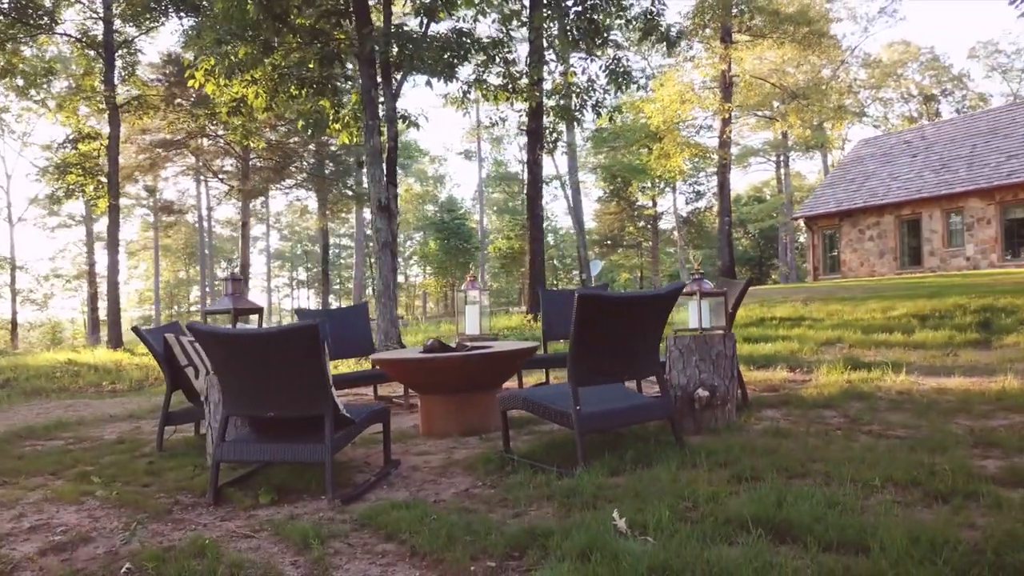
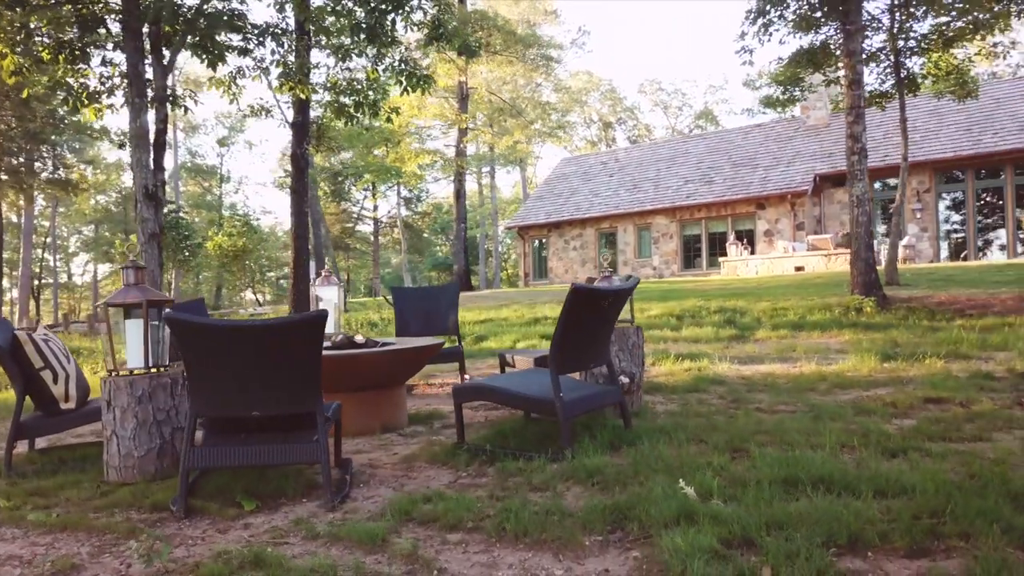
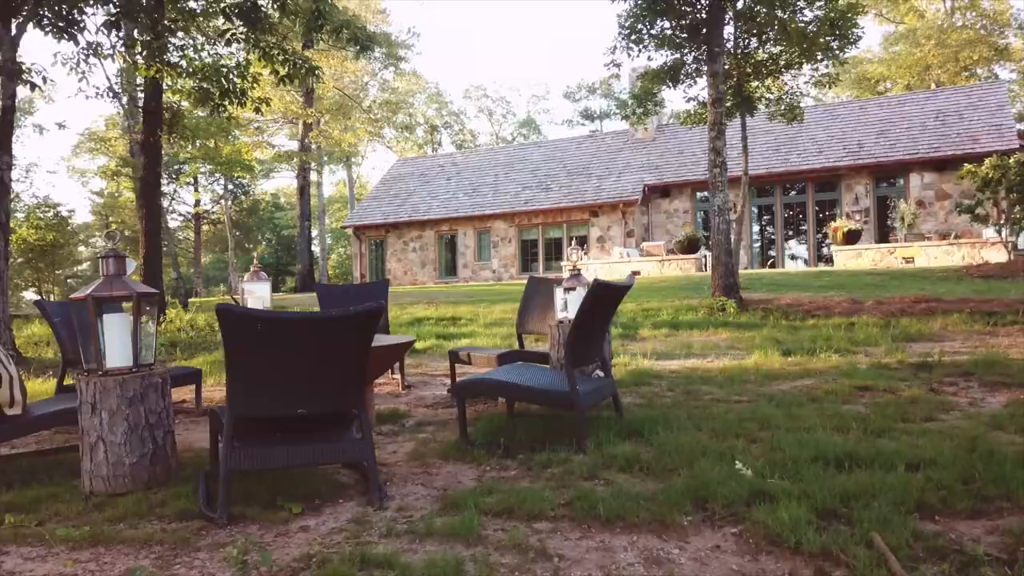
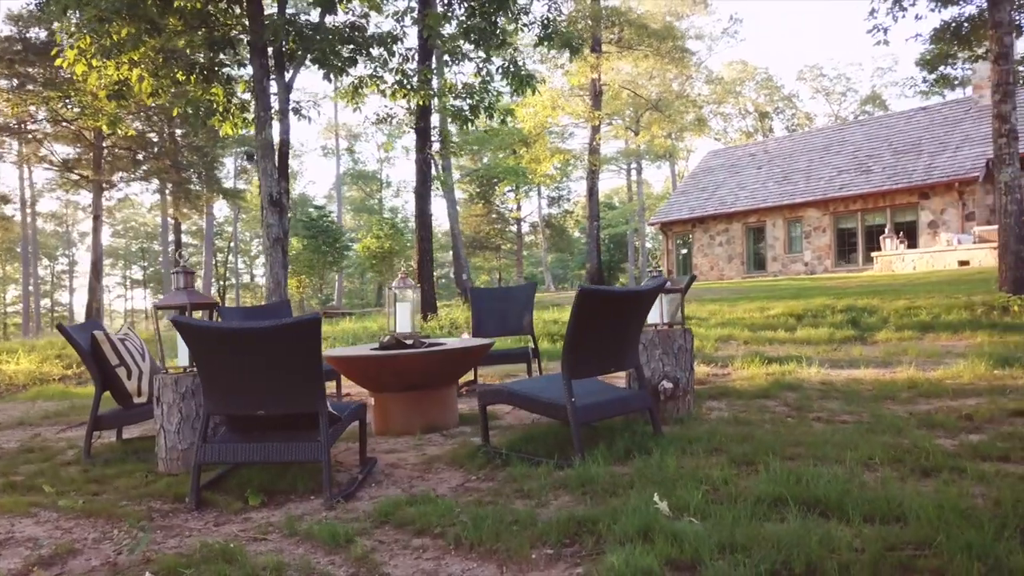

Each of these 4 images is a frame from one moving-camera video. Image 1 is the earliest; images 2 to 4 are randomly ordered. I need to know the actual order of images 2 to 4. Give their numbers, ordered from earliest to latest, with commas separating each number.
4, 2, 3
